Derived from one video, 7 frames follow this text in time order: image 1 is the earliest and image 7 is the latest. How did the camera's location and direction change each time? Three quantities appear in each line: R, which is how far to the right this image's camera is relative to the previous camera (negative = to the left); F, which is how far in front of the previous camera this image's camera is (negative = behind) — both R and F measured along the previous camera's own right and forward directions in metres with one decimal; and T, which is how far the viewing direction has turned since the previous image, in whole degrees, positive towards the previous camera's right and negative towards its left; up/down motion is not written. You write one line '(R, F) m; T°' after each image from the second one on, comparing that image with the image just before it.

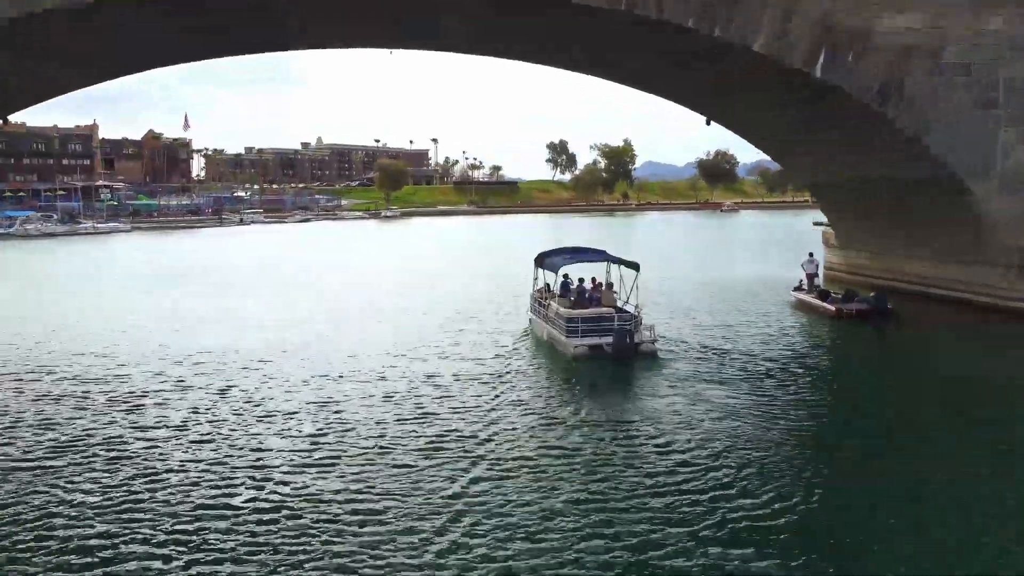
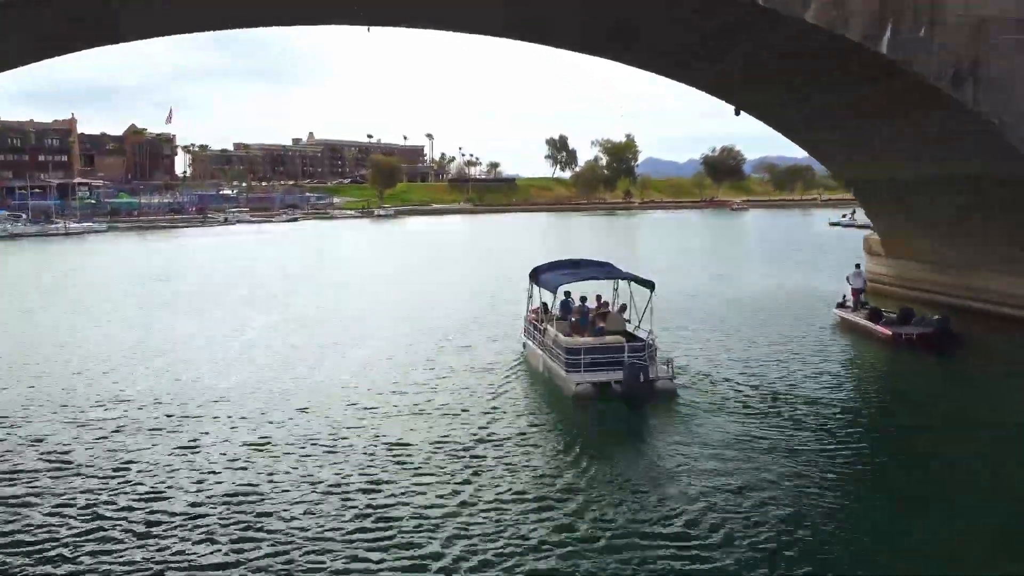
(0.0, +3.6) m; 0°
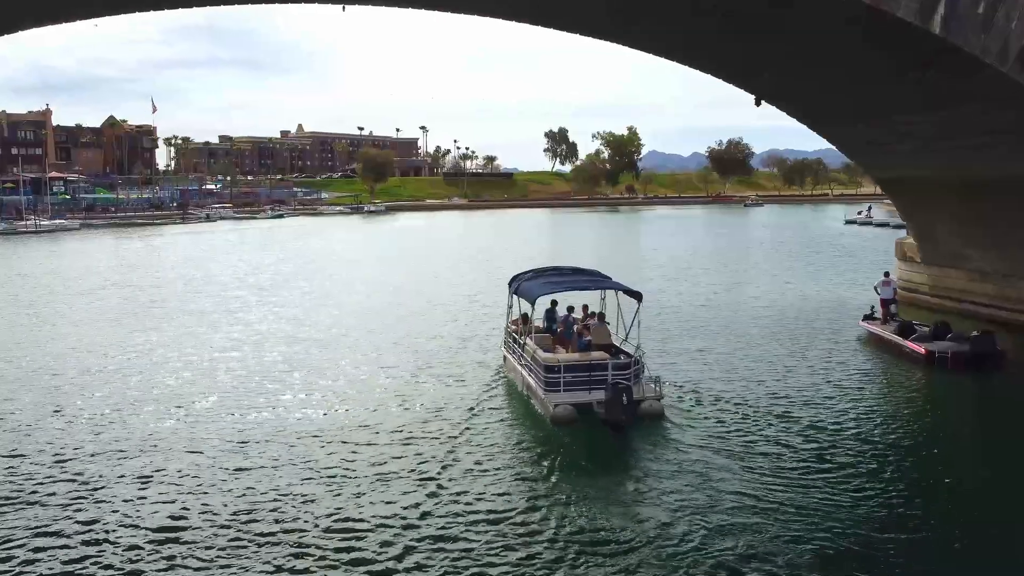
(+0.3, +3.5) m; 0°
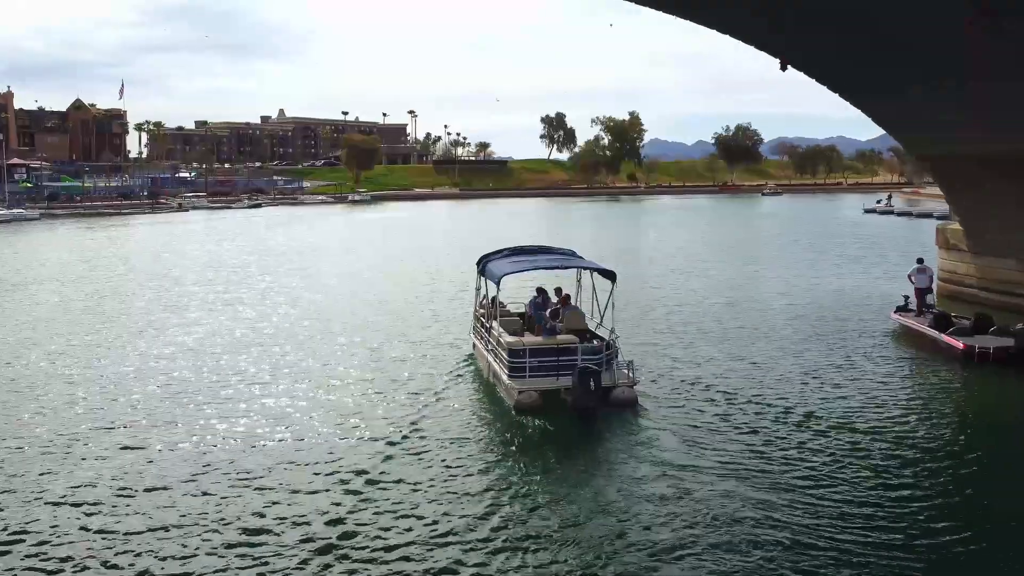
(+0.6, +4.5) m; 0°
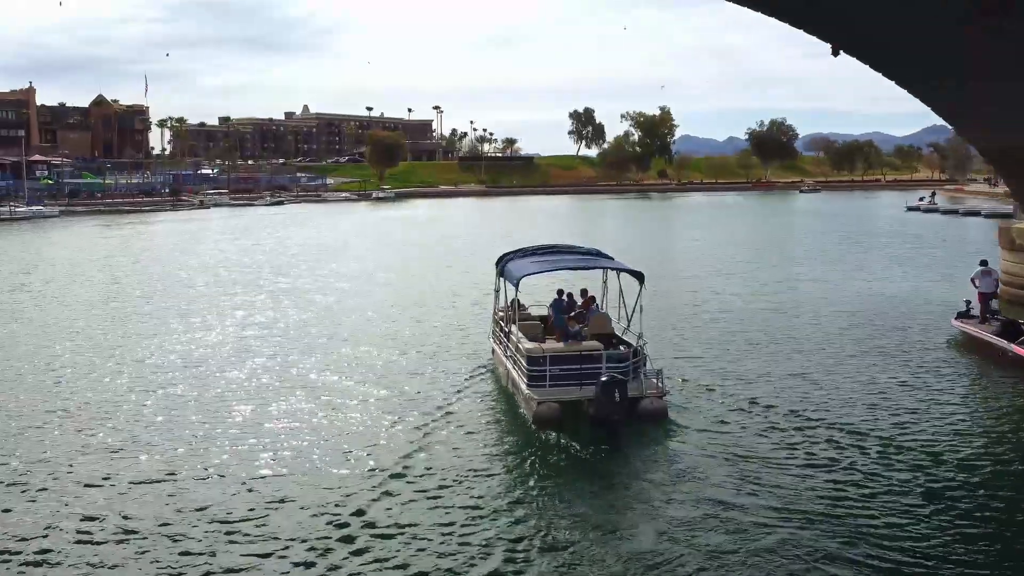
(0.0, +1.6) m; -2°
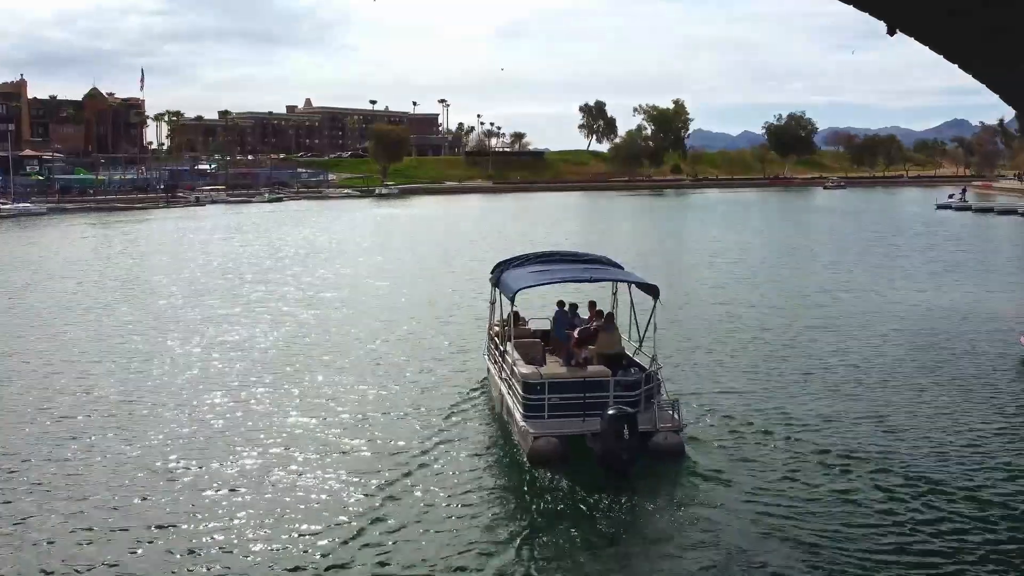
(-0.1, +2.5) m; 0°
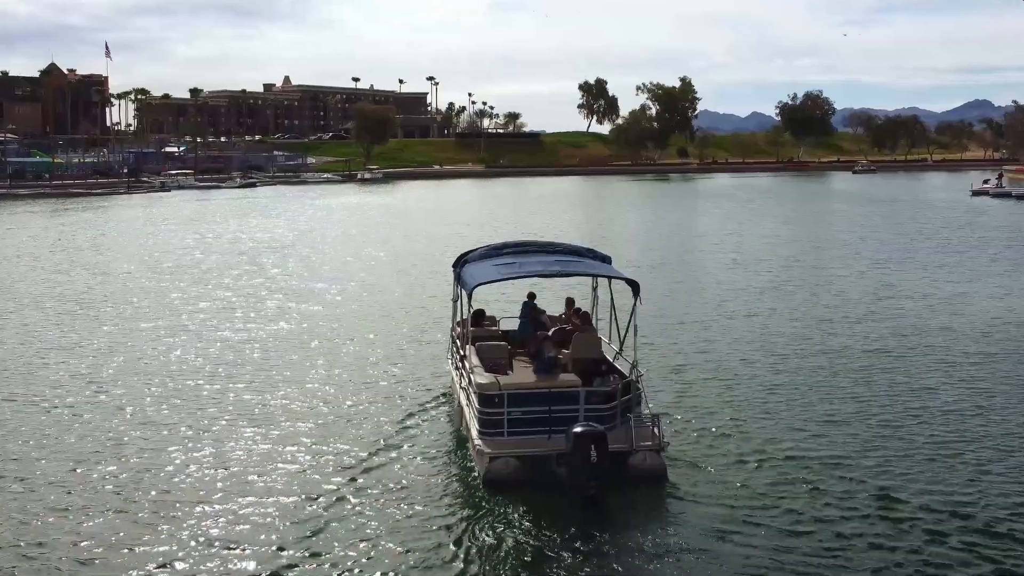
(+0.2, +4.8) m; 0°
